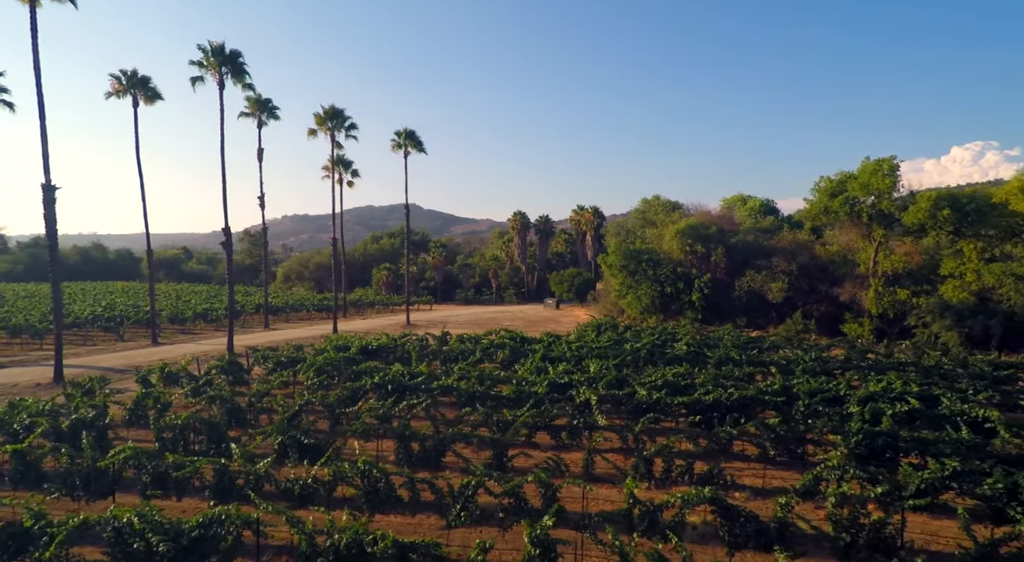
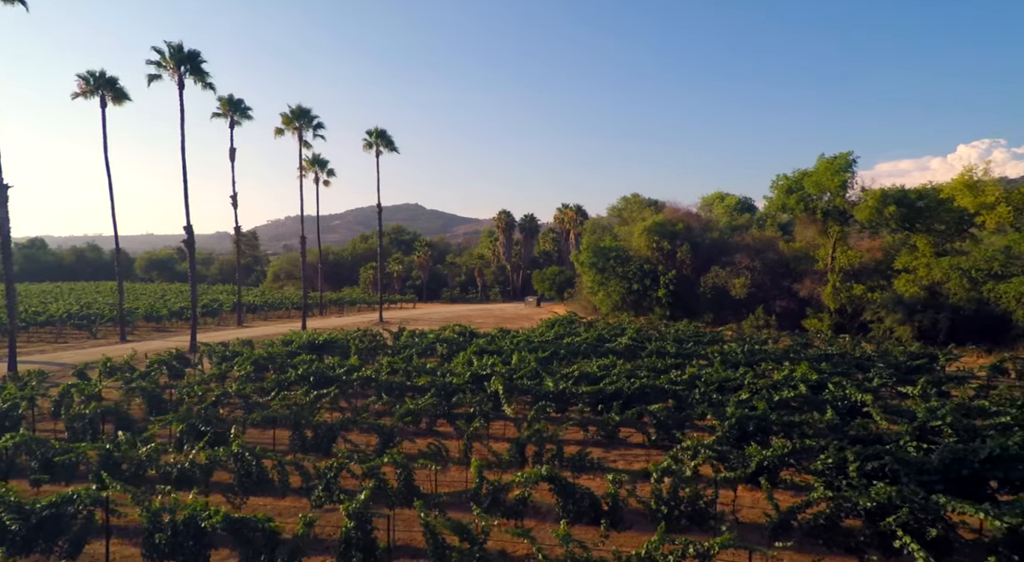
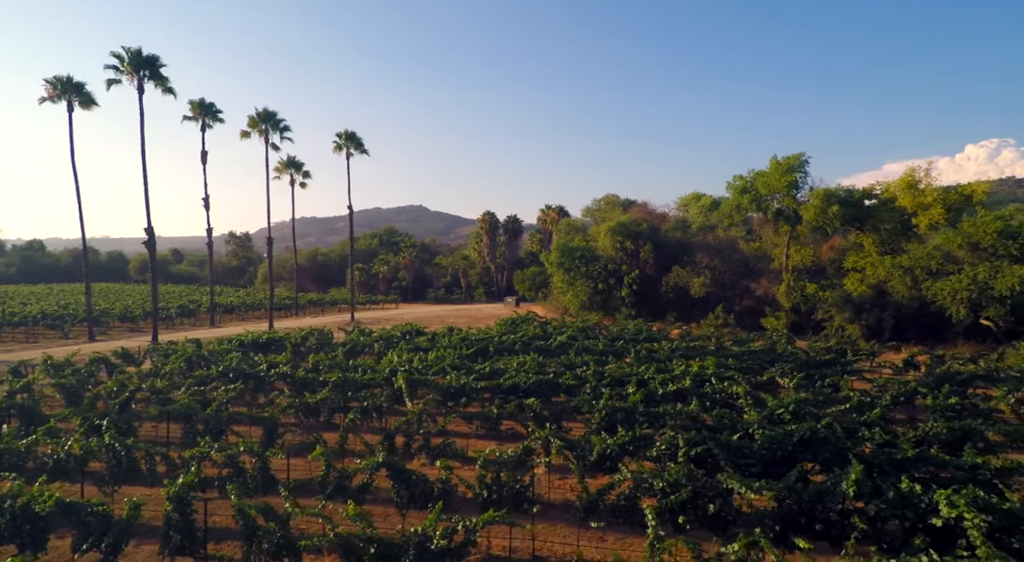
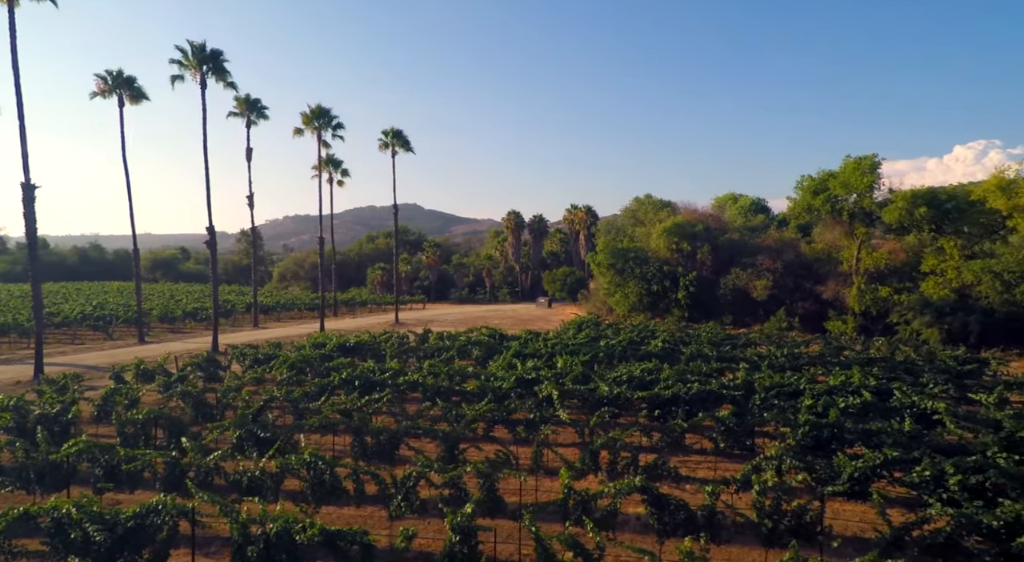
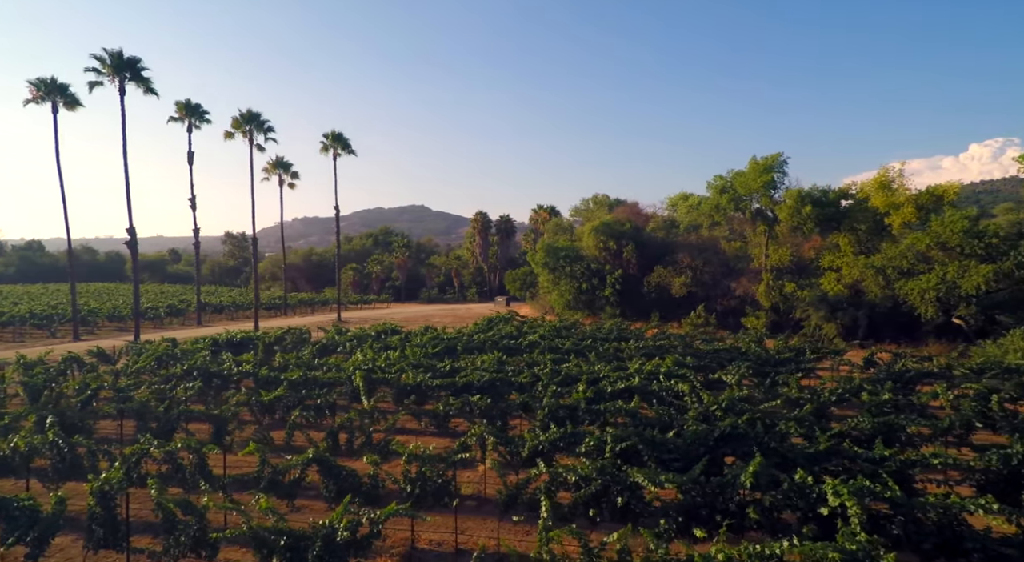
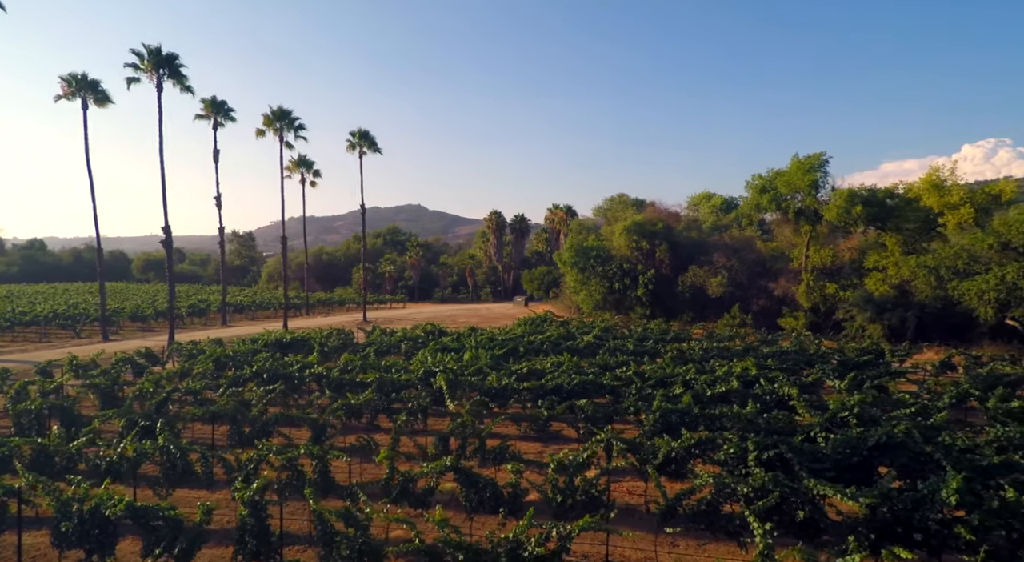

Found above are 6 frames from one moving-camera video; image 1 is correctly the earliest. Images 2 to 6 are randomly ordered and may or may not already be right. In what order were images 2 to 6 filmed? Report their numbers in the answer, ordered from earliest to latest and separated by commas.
4, 2, 6, 3, 5
